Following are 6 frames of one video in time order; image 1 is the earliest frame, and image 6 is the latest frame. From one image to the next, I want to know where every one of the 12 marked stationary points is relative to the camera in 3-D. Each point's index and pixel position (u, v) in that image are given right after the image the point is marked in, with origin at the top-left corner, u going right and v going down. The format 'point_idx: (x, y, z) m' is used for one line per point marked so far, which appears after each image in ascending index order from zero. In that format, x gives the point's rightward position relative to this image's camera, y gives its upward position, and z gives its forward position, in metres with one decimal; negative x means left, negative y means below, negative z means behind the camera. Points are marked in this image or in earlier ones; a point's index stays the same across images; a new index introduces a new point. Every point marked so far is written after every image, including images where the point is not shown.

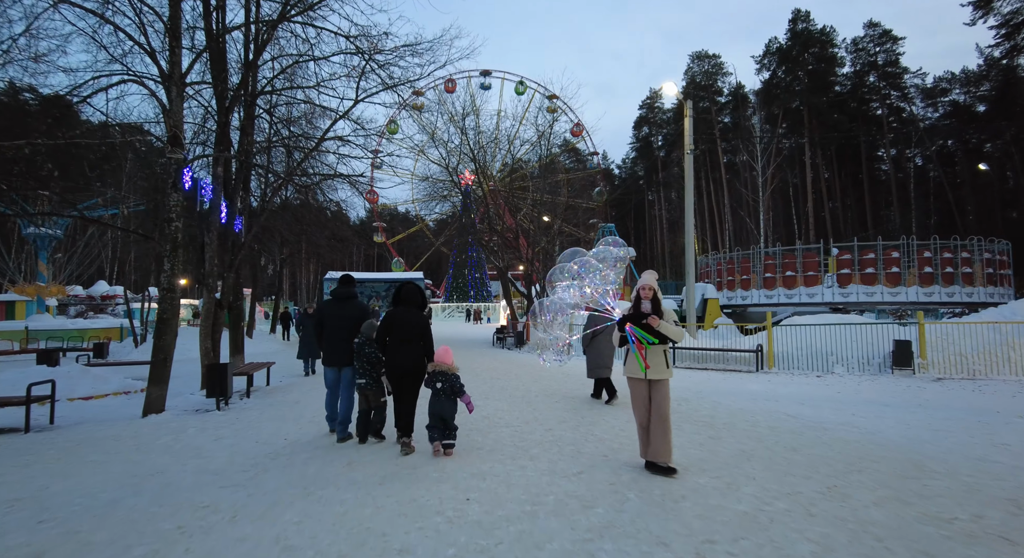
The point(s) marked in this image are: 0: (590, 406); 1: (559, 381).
0: (+1.2, -1.9, +8.1) m
1: (+1.1, -2.2, +11.8) m
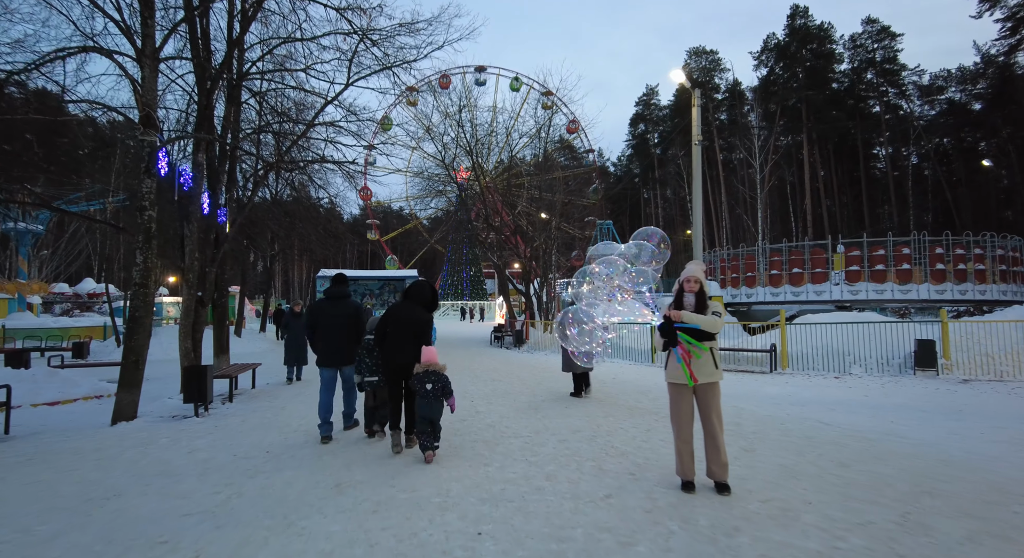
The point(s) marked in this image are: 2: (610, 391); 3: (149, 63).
0: (+1.3, -1.8, +7.4) m
1: (+1.1, -2.1, +11.2) m
2: (+1.8, -2.0, +9.5) m
3: (-4.9, +2.9, +7.3) m
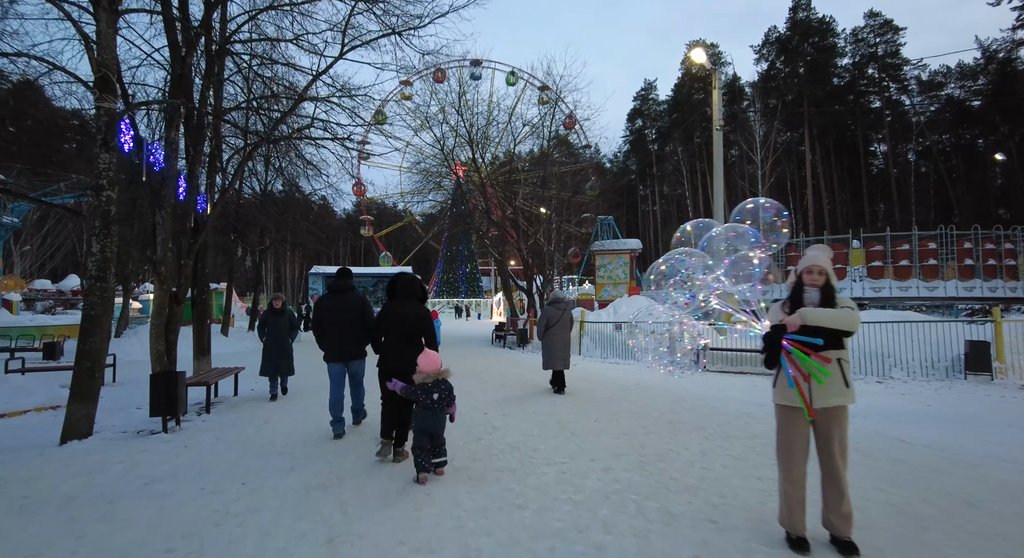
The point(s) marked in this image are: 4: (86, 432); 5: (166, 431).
0: (+1.6, -1.8, +6.4) m
1: (+1.3, -2.0, +10.1) m
2: (+2.0, -1.9, +8.4) m
3: (-4.7, +3.0, +6.2) m
4: (-4.9, -1.7, +6.1) m
5: (-4.2, -1.9, +6.6) m
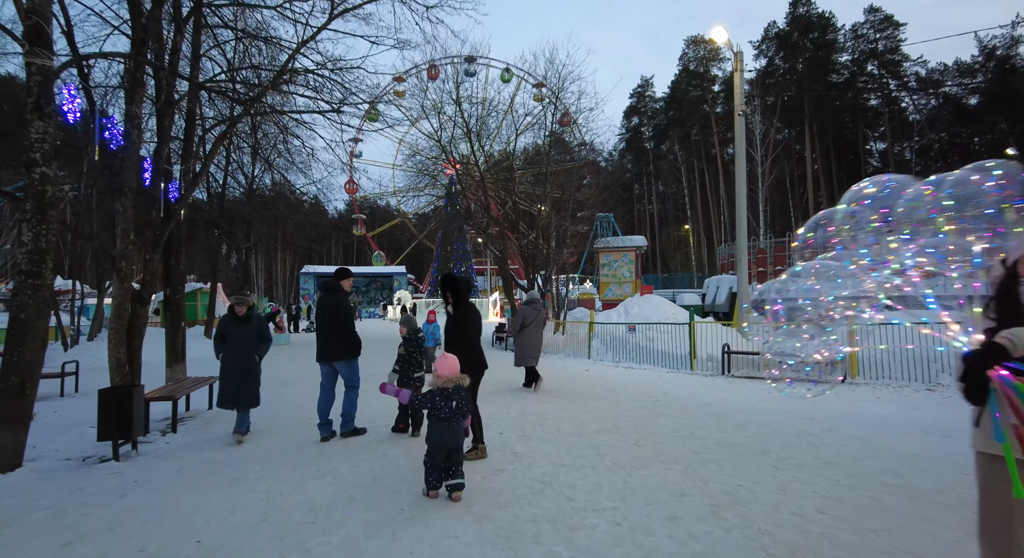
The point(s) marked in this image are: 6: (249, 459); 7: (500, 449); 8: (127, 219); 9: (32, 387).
0: (+1.8, -1.7, +5.4) m
1: (+1.5, -2.0, +9.1) m
2: (+2.2, -1.8, +7.4) m
3: (-4.4, +3.1, +5.0) m
4: (-4.6, -1.7, +5.0) m
5: (-4.0, -1.8, +5.5) m
6: (-2.7, -1.8, +5.4) m
7: (-0.1, -1.7, +5.4) m
8: (-5.1, +0.8, +7.0) m
9: (-4.6, -1.0, +5.1) m
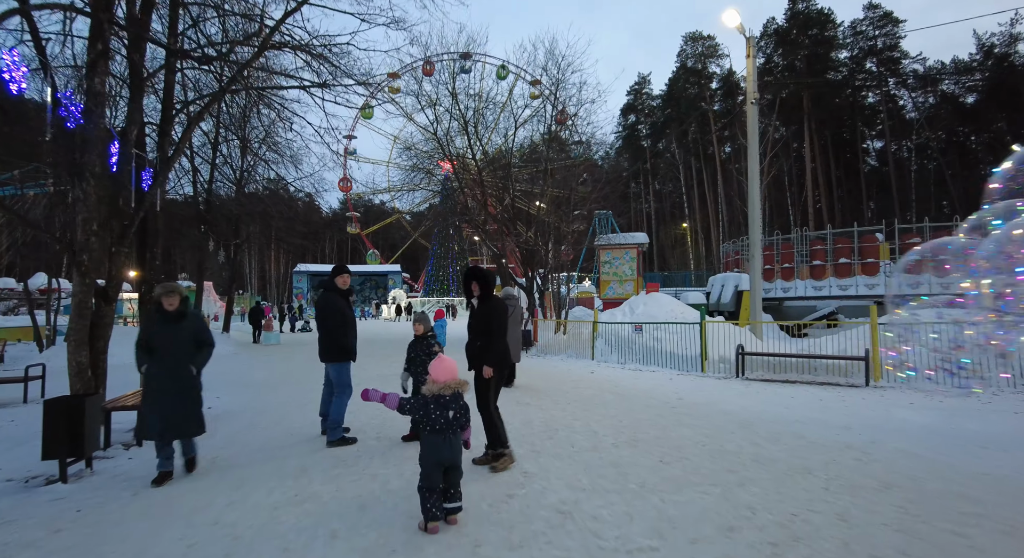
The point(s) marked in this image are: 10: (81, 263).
0: (+1.9, -1.7, +4.7) m
1: (+1.6, -1.9, +8.4) m
2: (+2.3, -1.8, +6.7) m
3: (-4.3, +3.1, +4.3) m
4: (-4.5, -1.7, +4.3) m
5: (-3.9, -1.8, +4.7) m
6: (-2.6, -1.8, +4.7) m
7: (-0.1, -1.7, +4.7) m
8: (-5.0, +0.9, +6.3) m
9: (-4.5, -1.0, +4.4) m
10: (-5.1, +0.2, +6.3) m
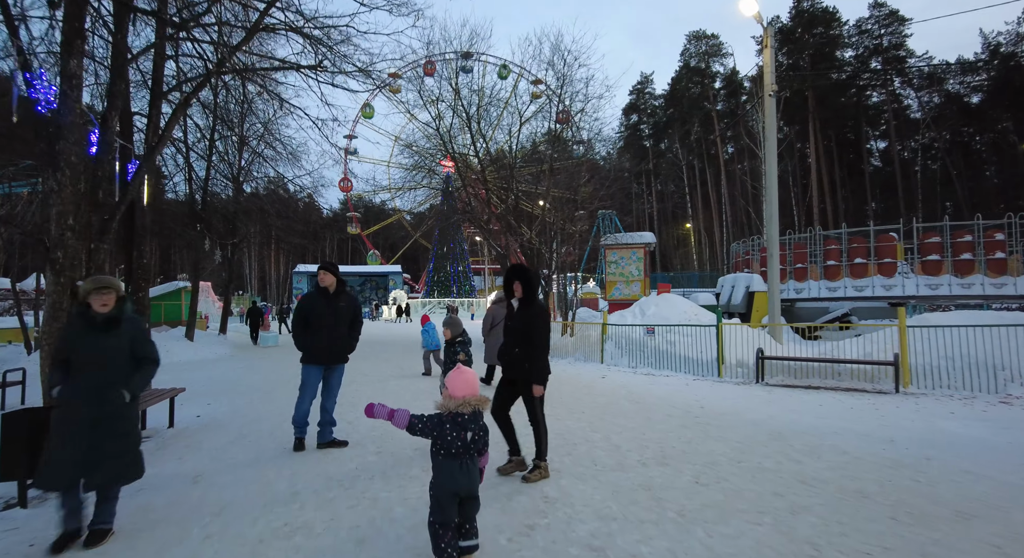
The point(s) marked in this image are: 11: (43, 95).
0: (+2.0, -1.6, +4.2) m
1: (+1.7, -1.9, +7.9) m
2: (+2.4, -1.8, +6.2) m
3: (-4.2, +3.1, +3.8) m
4: (-4.4, -1.6, +3.8) m
5: (-3.8, -1.8, +4.2) m
6: (-2.5, -1.8, +4.2) m
7: (+0.1, -1.7, +4.2) m
8: (-4.9, +0.9, +5.8) m
9: (-4.4, -1.0, +3.9) m
10: (-4.9, +0.2, +5.8) m
11: (-5.2, +2.0, +6.0) m
